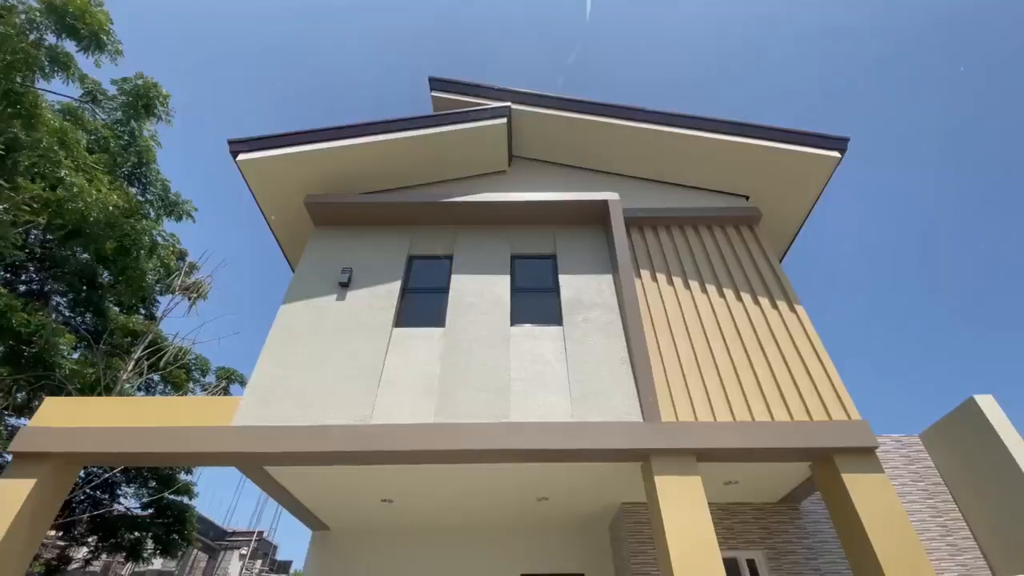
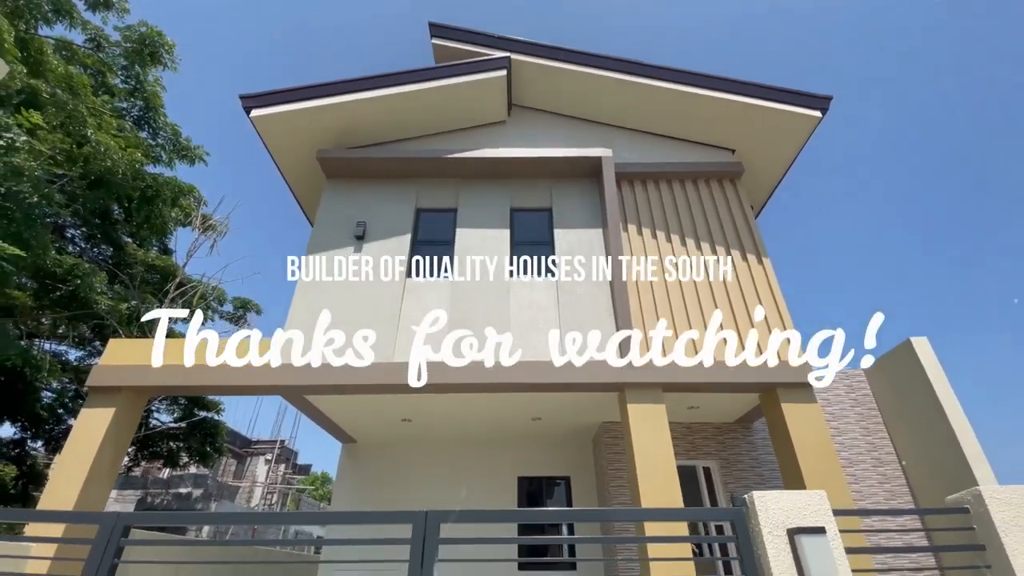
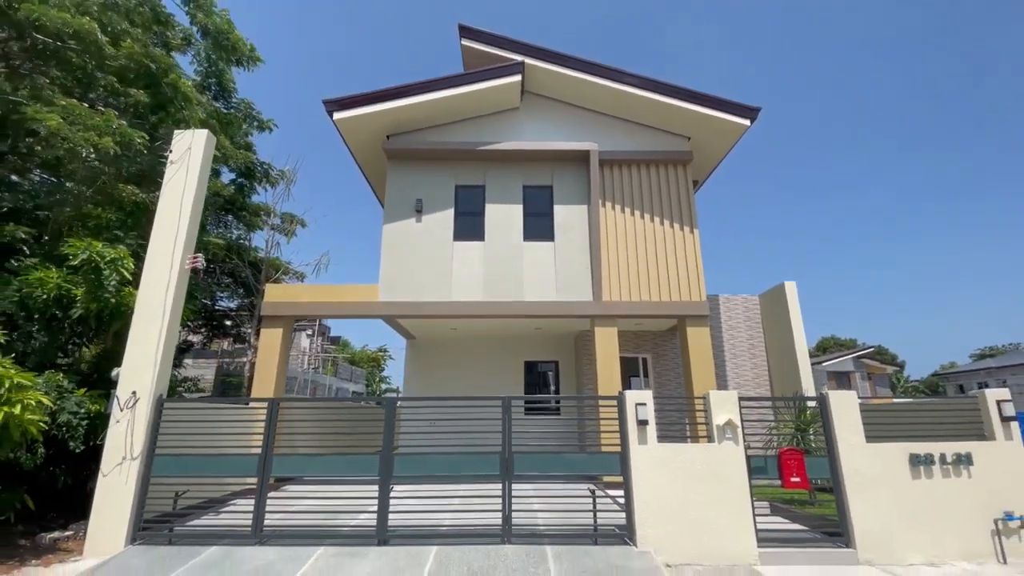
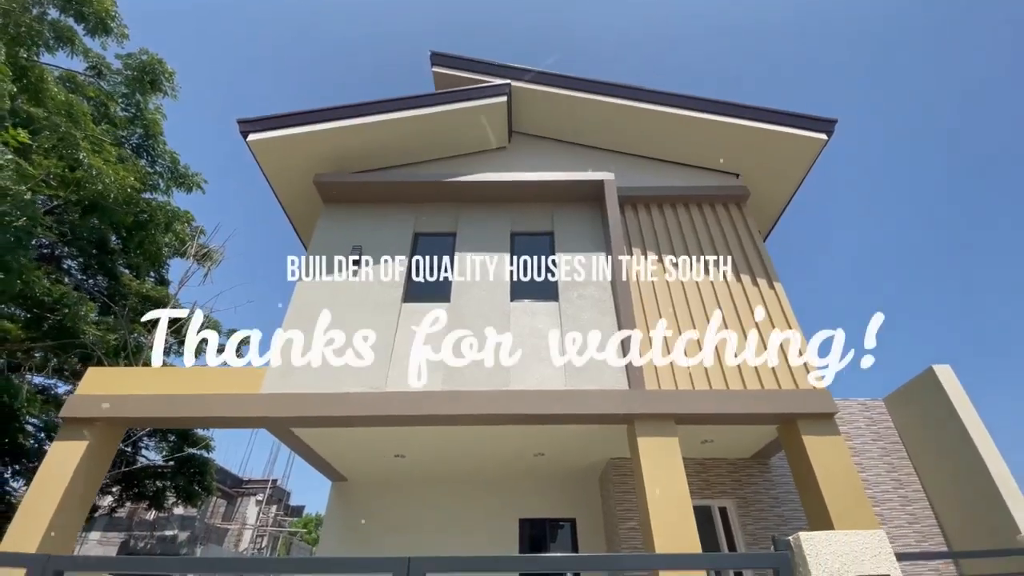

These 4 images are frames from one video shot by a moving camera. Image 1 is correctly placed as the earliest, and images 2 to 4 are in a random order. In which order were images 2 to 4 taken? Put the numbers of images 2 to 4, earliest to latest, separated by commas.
4, 2, 3
